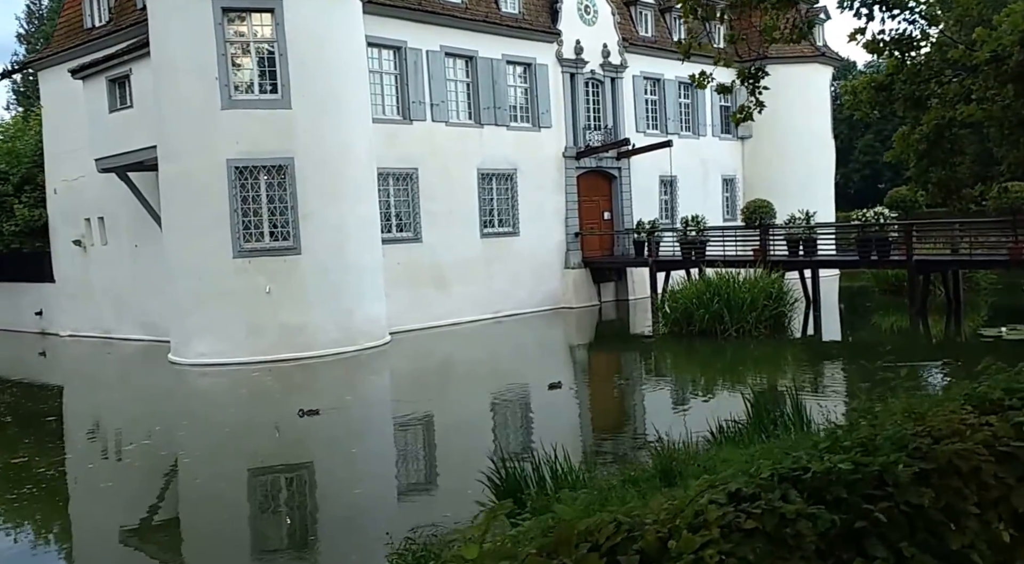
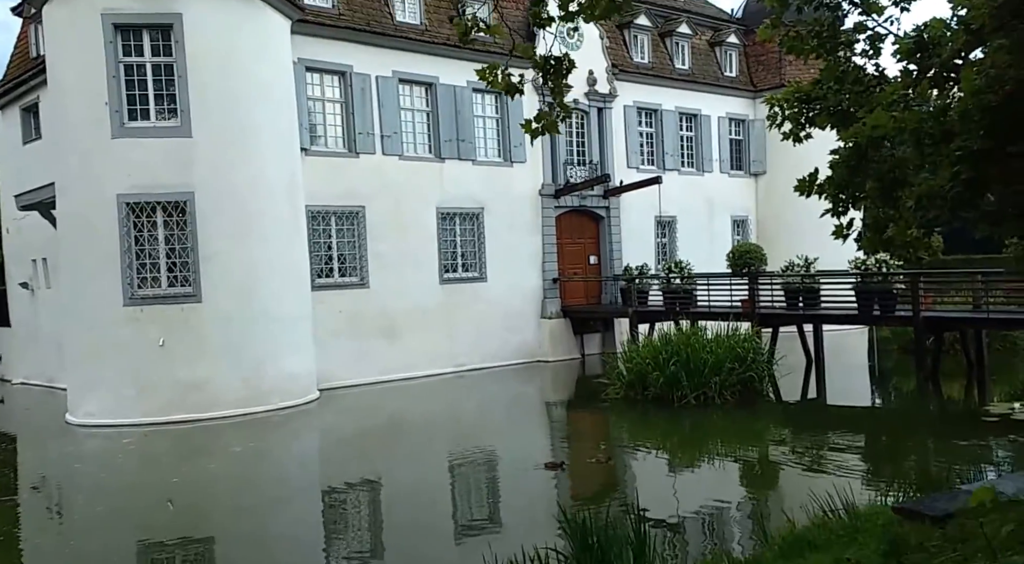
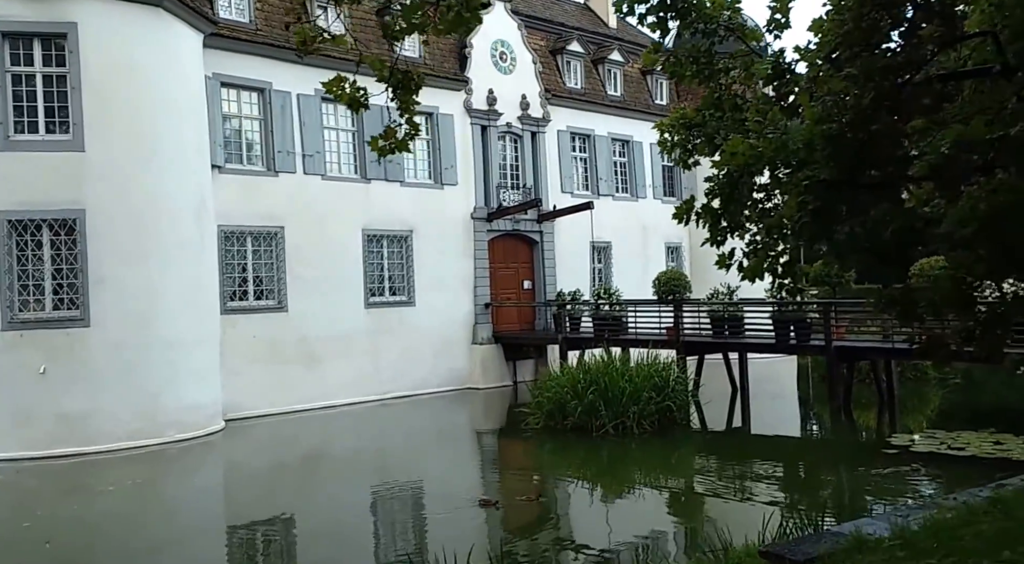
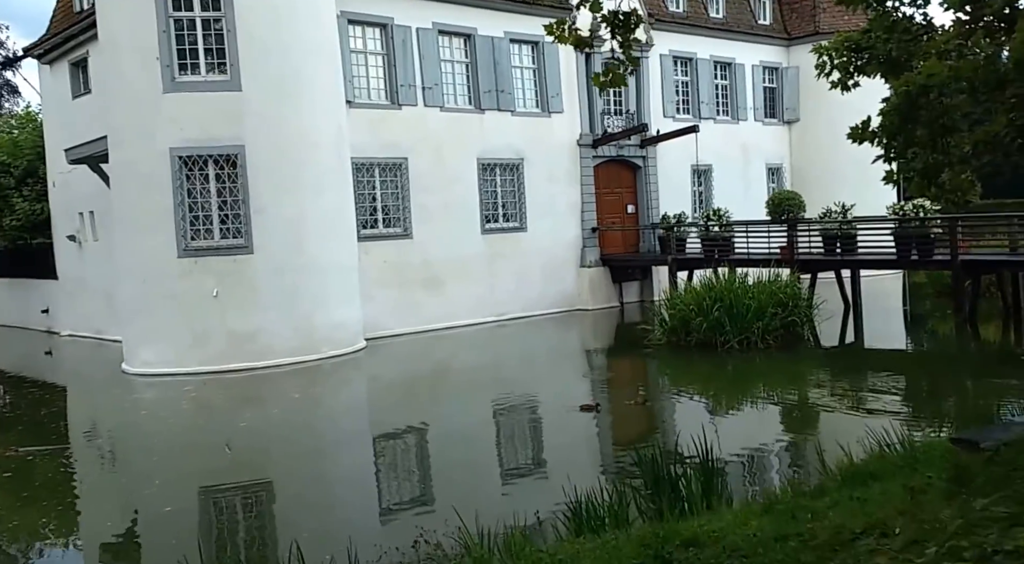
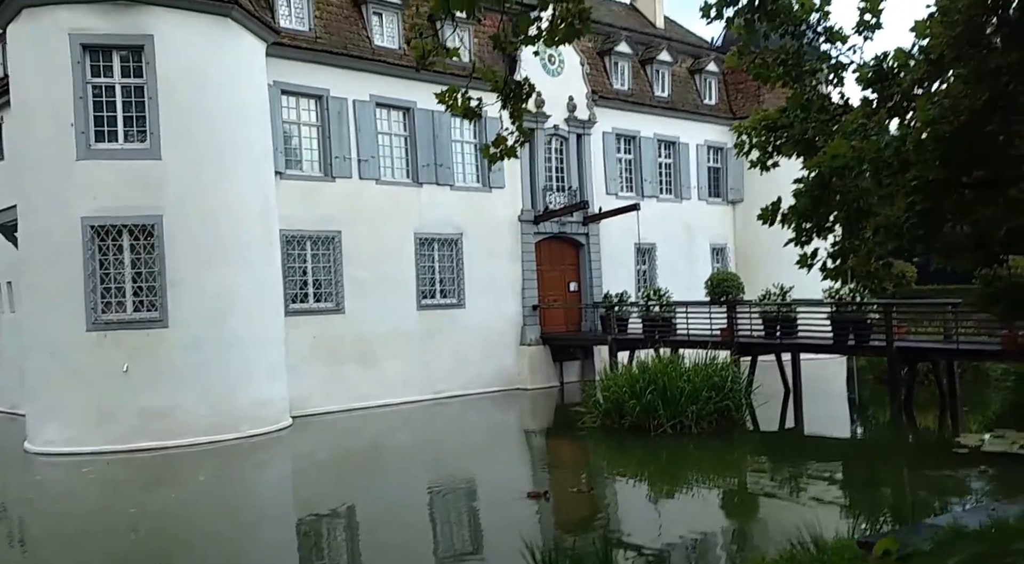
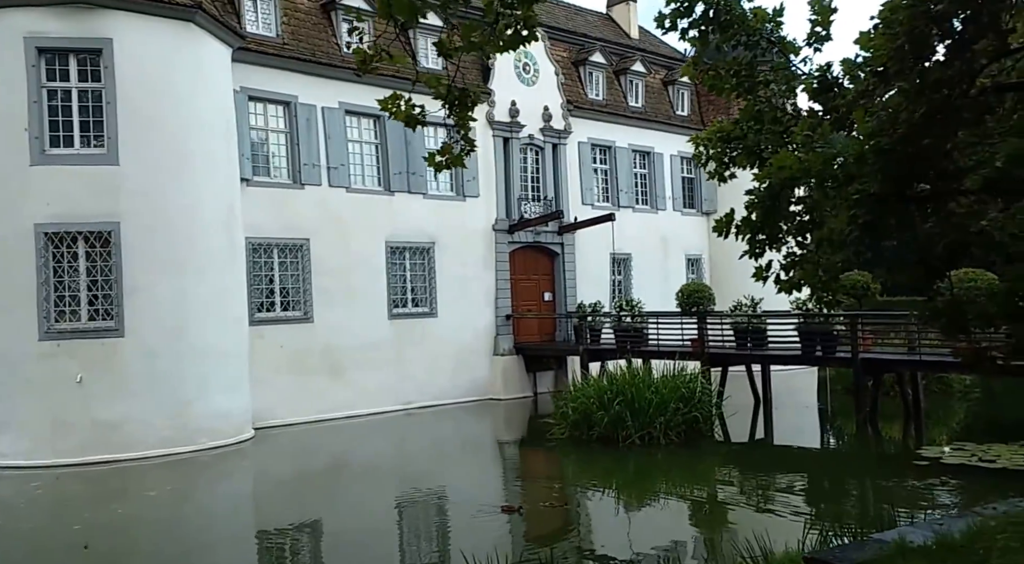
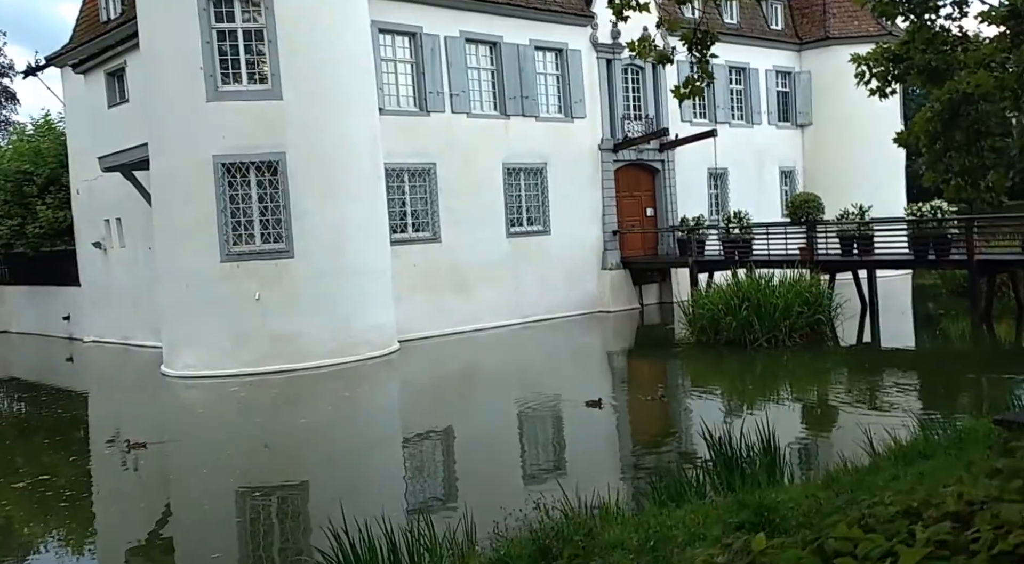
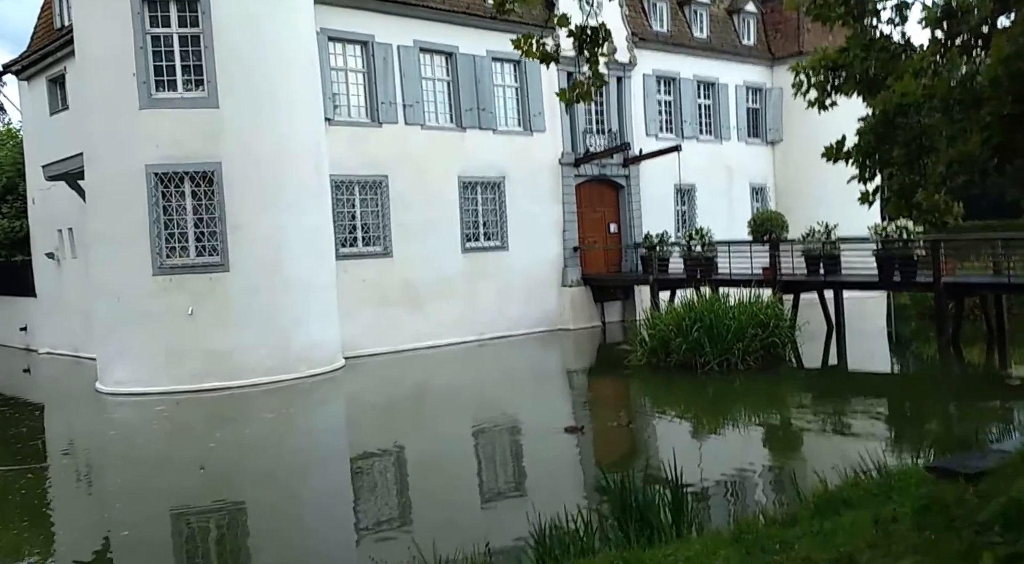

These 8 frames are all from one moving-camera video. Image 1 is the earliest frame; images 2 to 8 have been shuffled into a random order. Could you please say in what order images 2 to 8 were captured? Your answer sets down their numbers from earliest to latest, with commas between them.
7, 4, 8, 2, 5, 6, 3
